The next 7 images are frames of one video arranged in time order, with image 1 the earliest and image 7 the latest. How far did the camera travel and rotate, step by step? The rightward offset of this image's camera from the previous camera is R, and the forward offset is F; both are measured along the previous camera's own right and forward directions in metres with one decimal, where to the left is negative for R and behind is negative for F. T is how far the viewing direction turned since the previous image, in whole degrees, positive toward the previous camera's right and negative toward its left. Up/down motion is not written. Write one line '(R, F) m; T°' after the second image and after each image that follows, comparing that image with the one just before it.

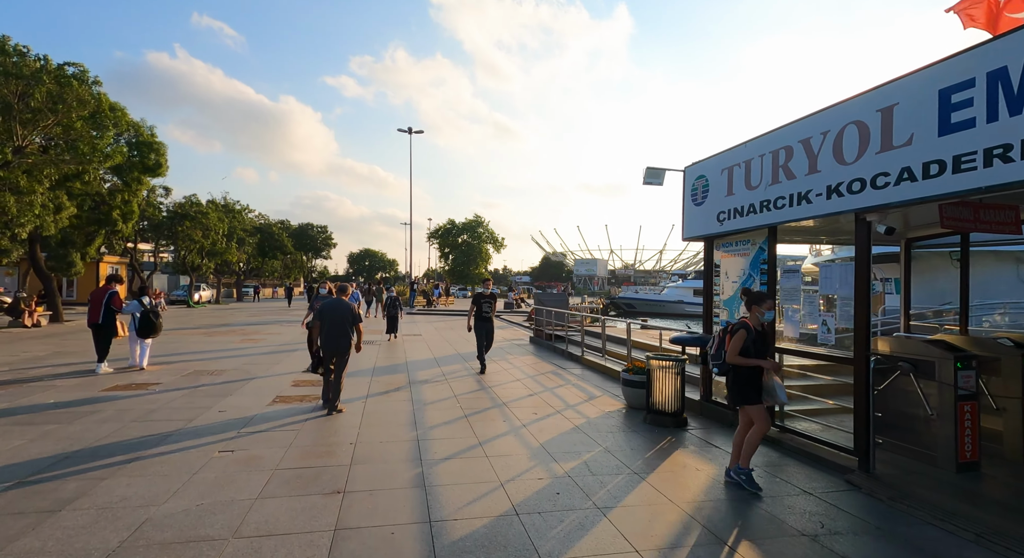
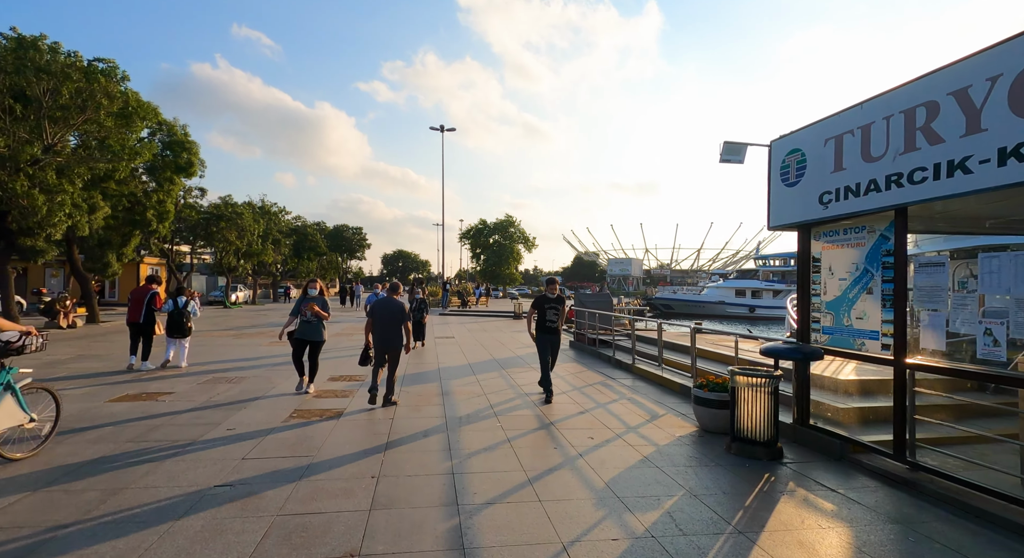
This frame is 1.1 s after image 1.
(-0.2, +1.1) m; -4°
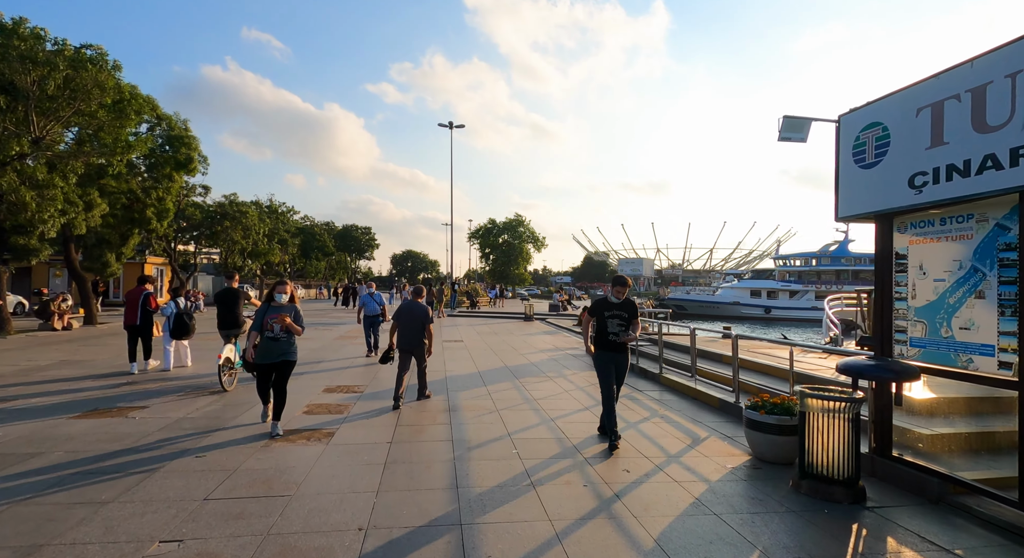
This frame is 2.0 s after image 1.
(-0.1, +0.9) m; -1°
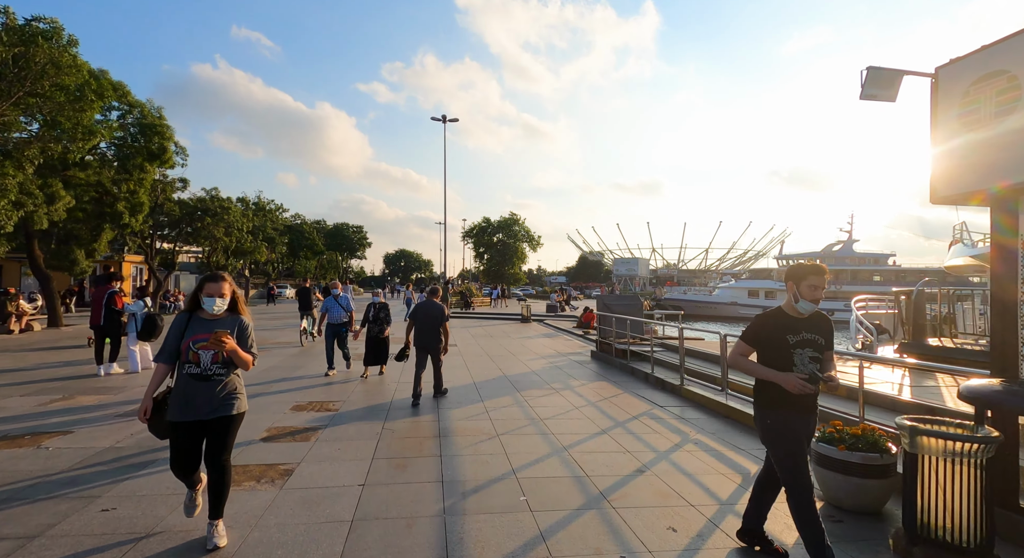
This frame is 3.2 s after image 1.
(-0.1, +1.2) m; +1°
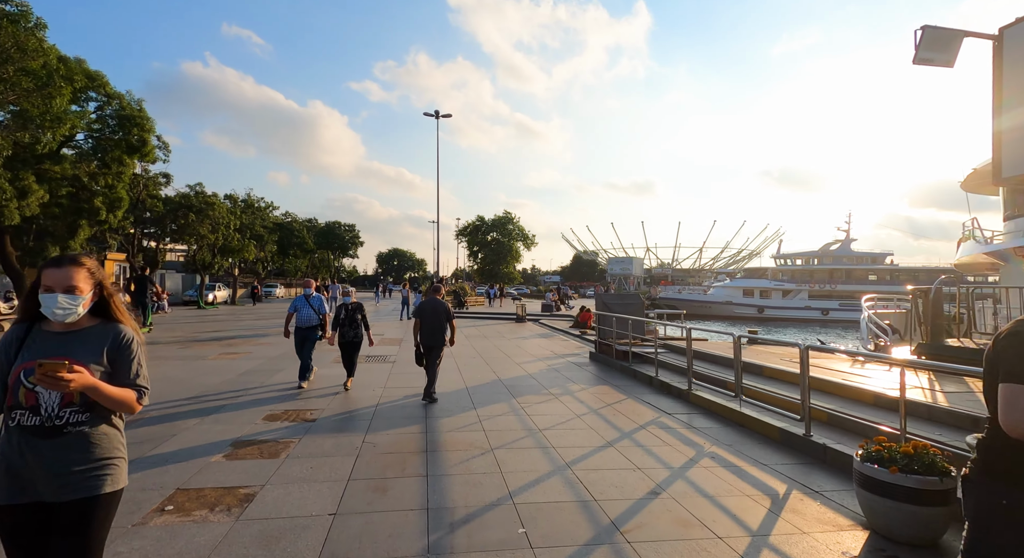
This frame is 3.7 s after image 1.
(0.0, +0.6) m; +1°
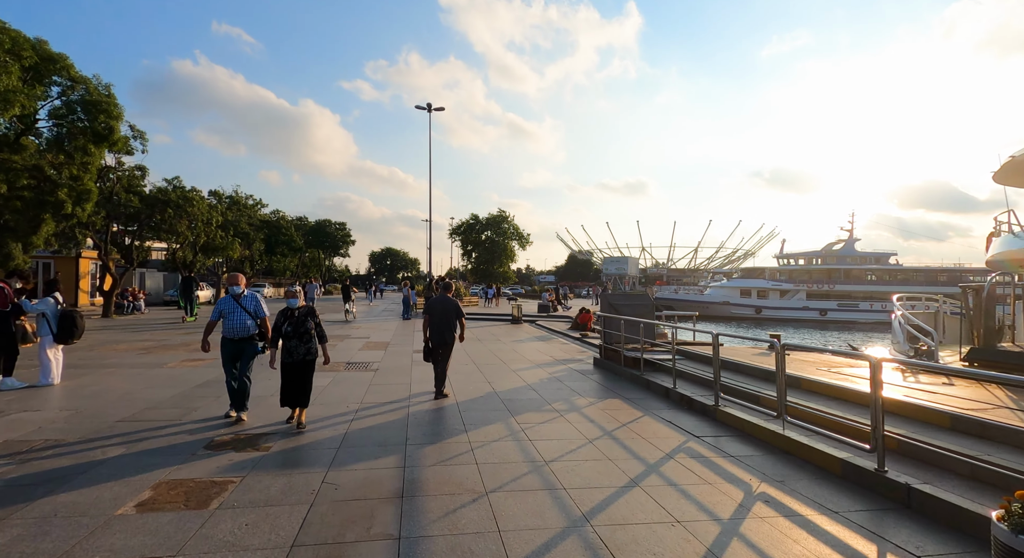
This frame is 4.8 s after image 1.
(-0.1, +1.1) m; +1°
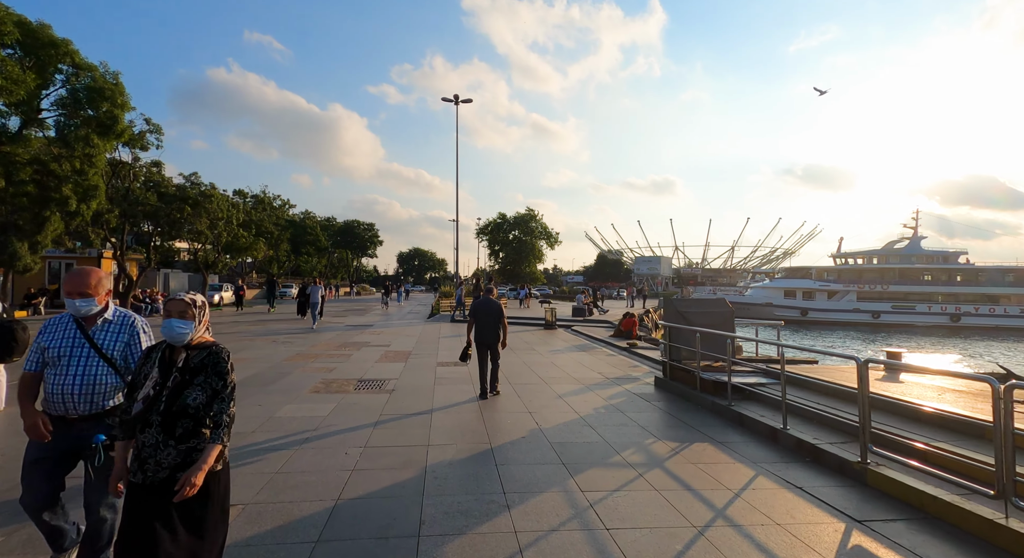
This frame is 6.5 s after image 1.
(-0.3, +1.8) m; -3°
